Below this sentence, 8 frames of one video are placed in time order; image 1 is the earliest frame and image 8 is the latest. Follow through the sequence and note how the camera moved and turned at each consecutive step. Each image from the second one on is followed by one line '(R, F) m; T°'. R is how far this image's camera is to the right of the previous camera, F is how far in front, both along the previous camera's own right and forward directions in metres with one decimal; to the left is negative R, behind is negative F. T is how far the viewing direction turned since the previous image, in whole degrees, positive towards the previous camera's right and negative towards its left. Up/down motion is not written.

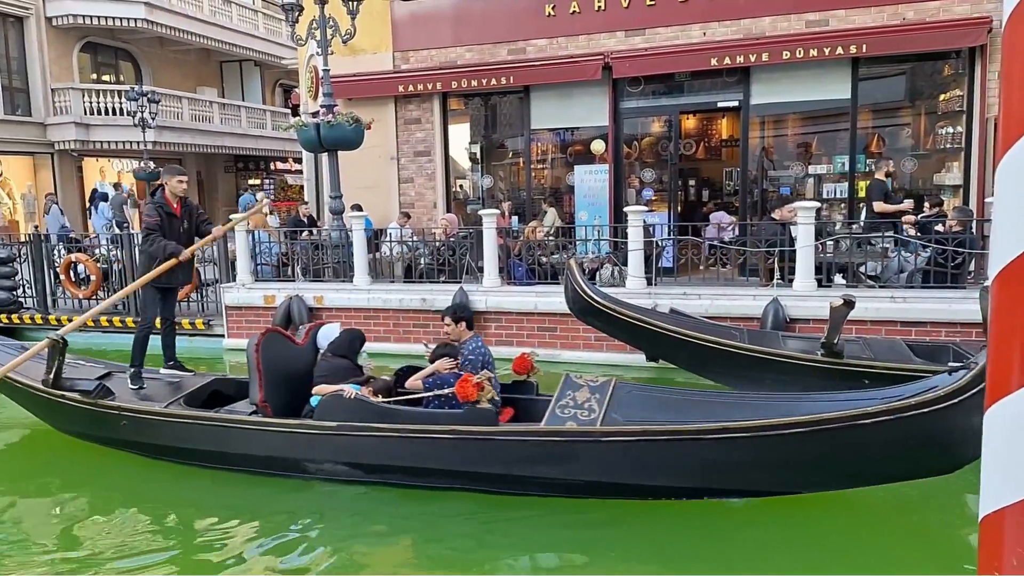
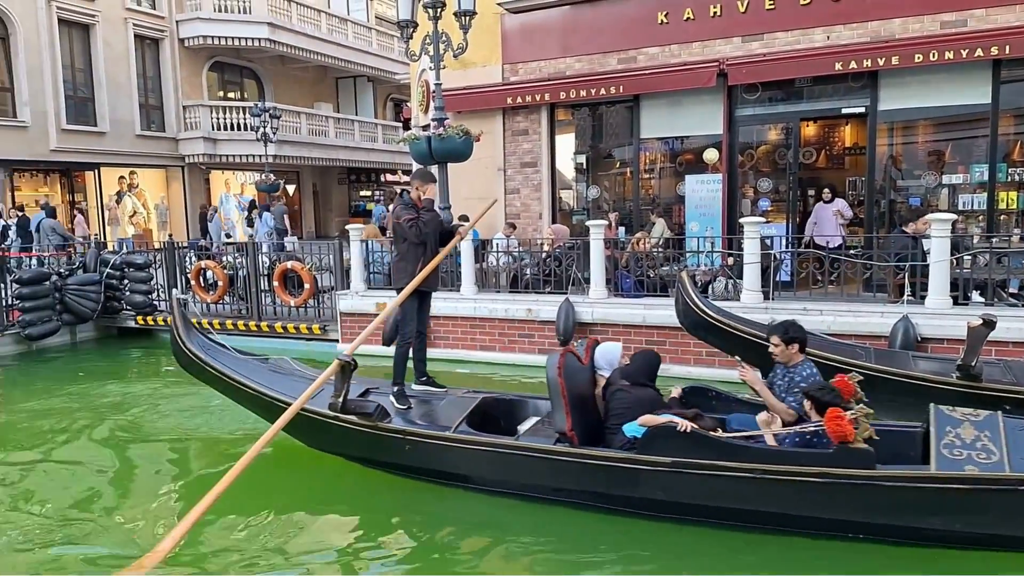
(-0.4, +0.1) m; -7°
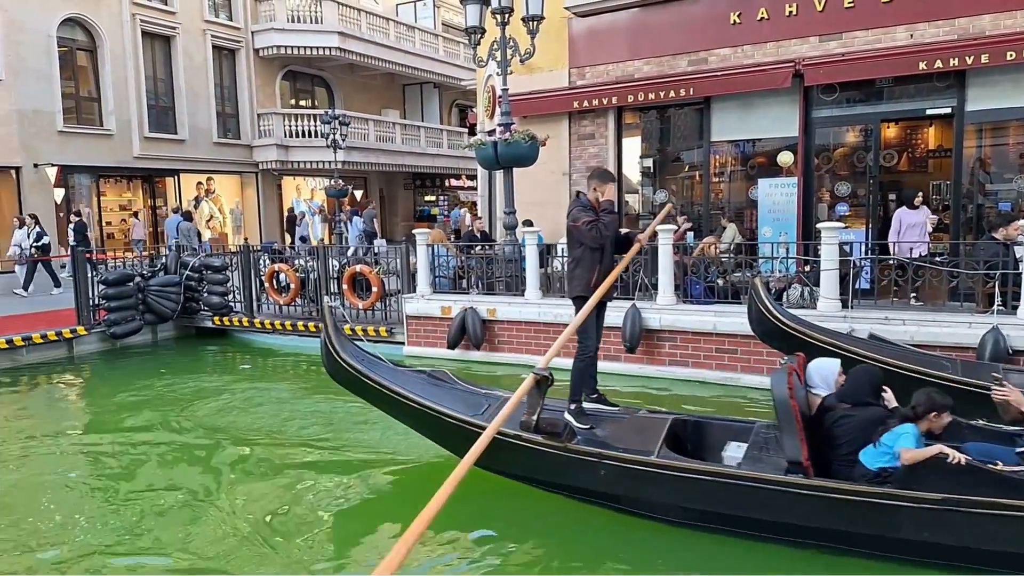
(-0.3, 0.0) m; -4°
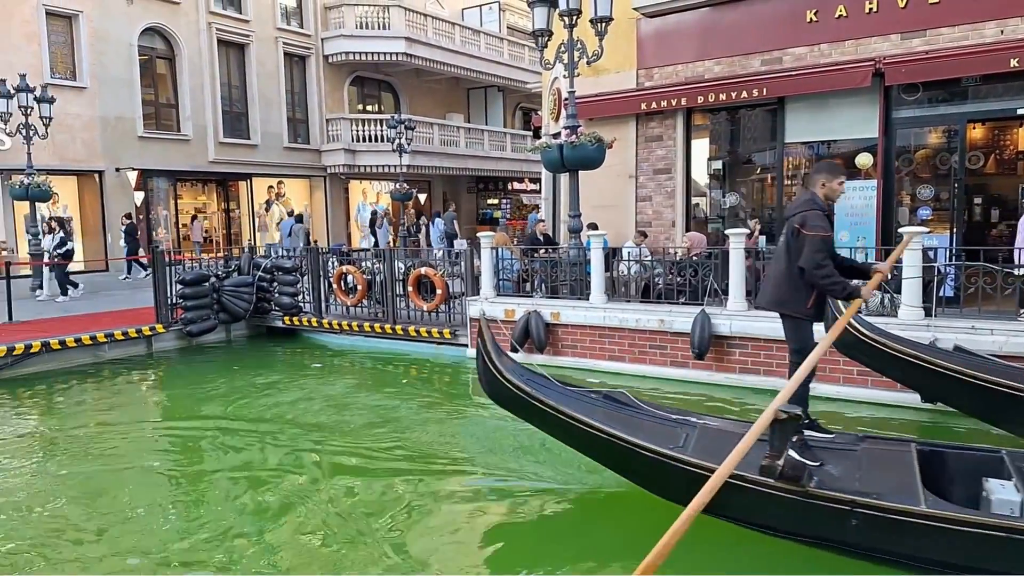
(-0.2, +0.1) m; -4°
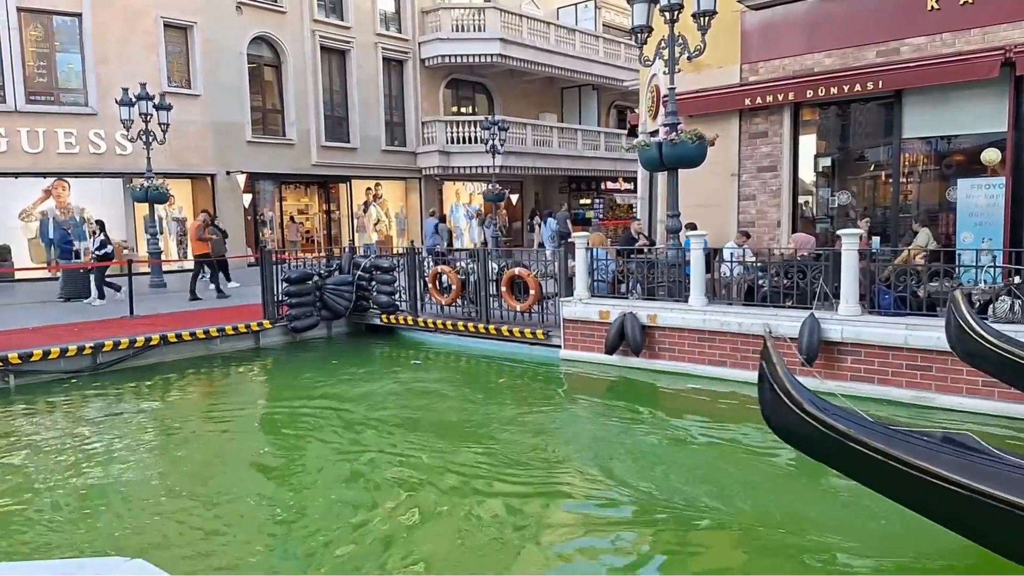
(-0.3, +0.1) m; -6°
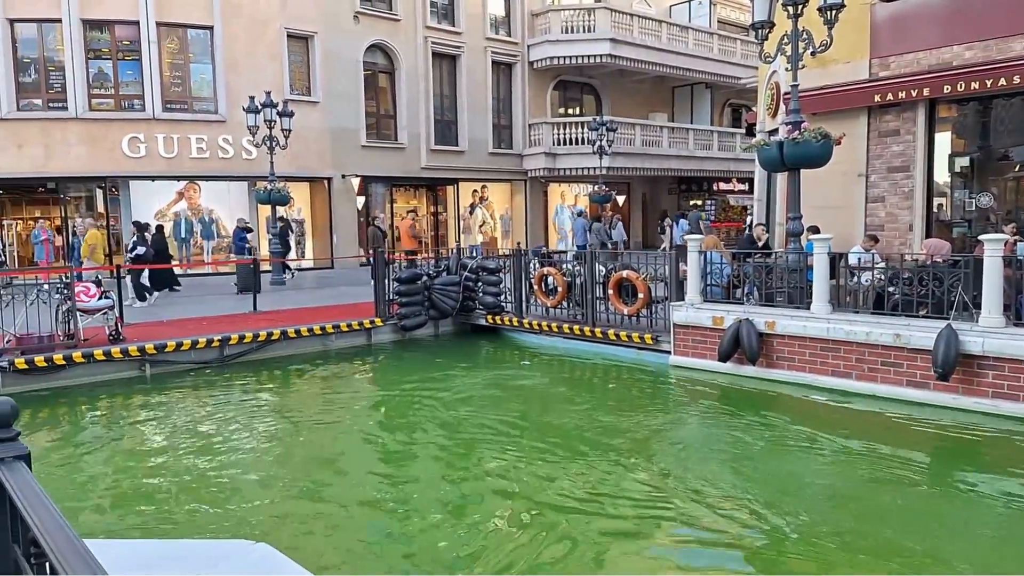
(-0.4, +0.1) m; -7°
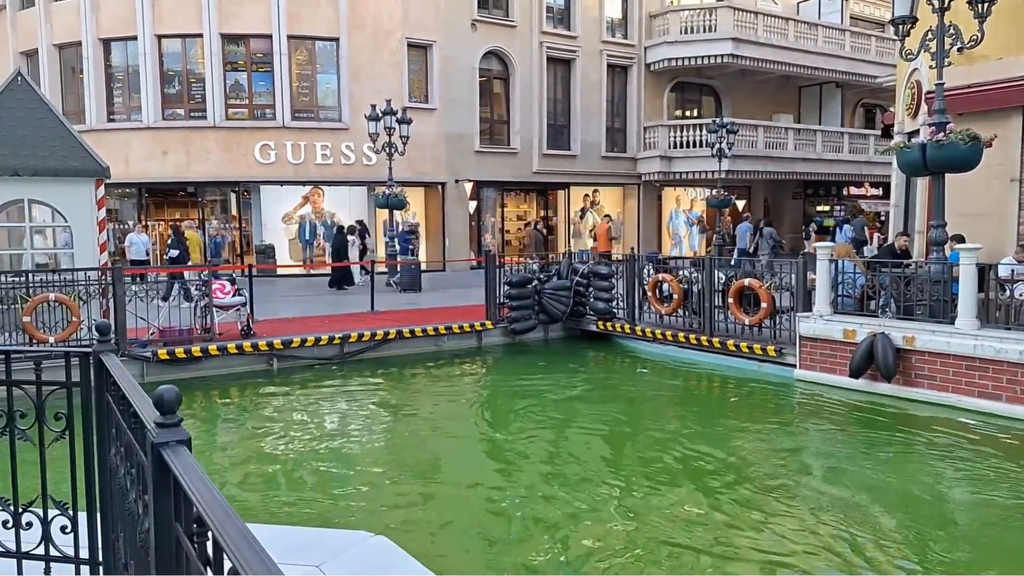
(-0.3, 0.0) m; -8°
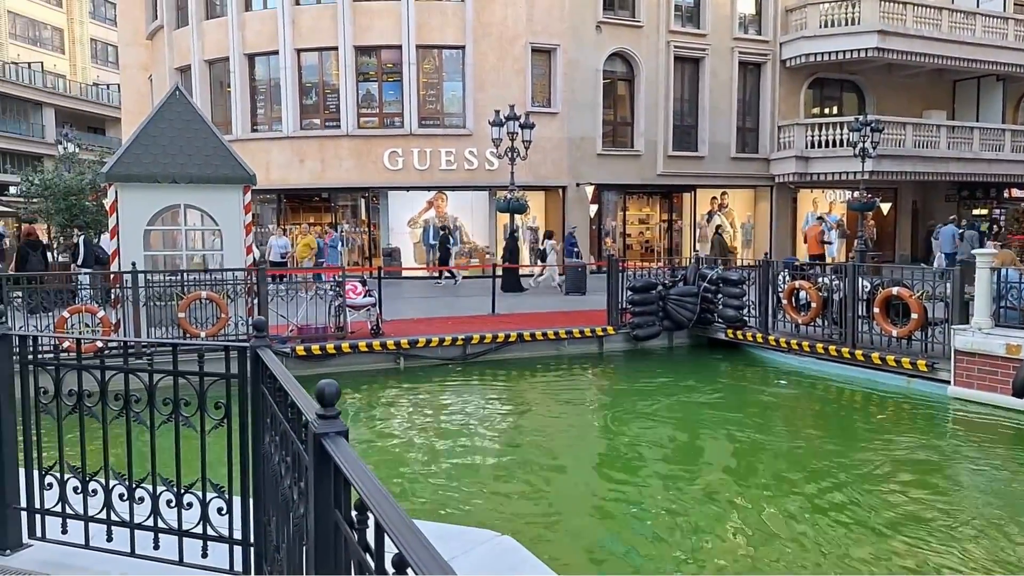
(-0.3, 0.0) m; -9°
